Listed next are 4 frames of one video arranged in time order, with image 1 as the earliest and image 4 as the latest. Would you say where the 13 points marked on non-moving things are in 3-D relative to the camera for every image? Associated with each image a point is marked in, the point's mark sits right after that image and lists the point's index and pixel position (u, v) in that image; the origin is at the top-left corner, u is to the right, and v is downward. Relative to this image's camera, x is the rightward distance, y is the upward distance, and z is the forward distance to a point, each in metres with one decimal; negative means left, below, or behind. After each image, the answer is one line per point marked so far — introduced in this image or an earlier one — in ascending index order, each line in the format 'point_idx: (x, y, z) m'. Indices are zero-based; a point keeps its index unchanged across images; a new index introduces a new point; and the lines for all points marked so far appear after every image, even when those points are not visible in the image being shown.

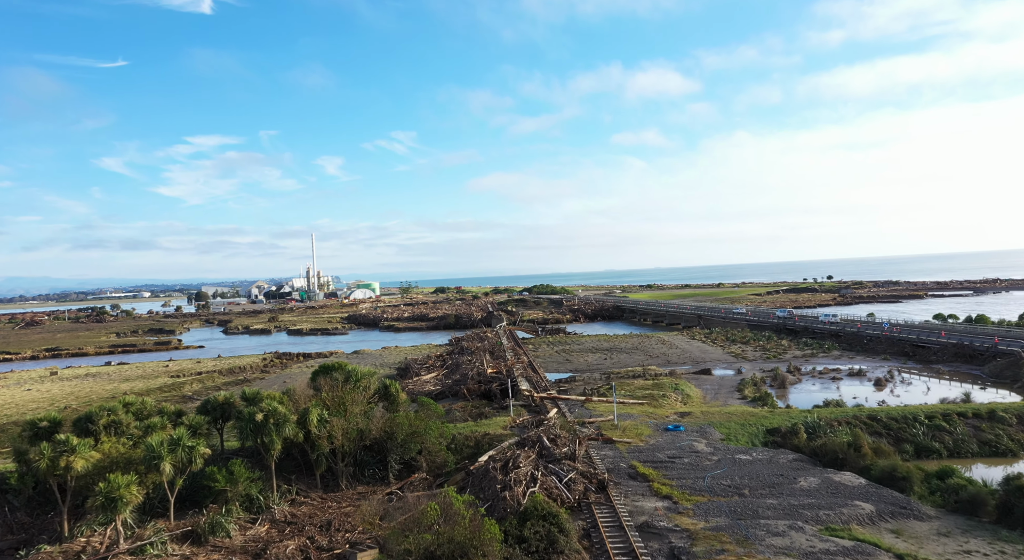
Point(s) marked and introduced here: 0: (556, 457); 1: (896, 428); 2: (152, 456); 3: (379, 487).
0: (+1.1, -4.4, +15.5) m
1: (+11.2, -4.3, +18.4) m
2: (-7.8, -3.8, +13.5) m
3: (-3.4, -5.4, +16.4) m
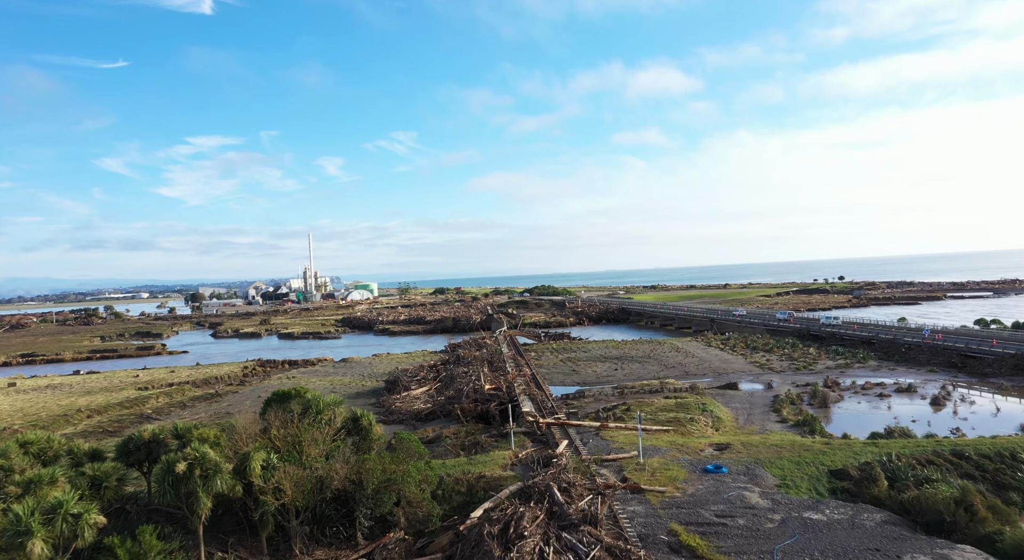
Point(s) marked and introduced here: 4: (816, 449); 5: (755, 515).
0: (+1.1, -4.5, +11.8) m
1: (+11.2, -4.4, +14.7) m
2: (-7.7, -3.9, +9.9) m
3: (-3.4, -5.5, +12.7) m
4: (+8.2, -4.5, +16.9) m
5: (+4.8, -4.6, +12.5) m
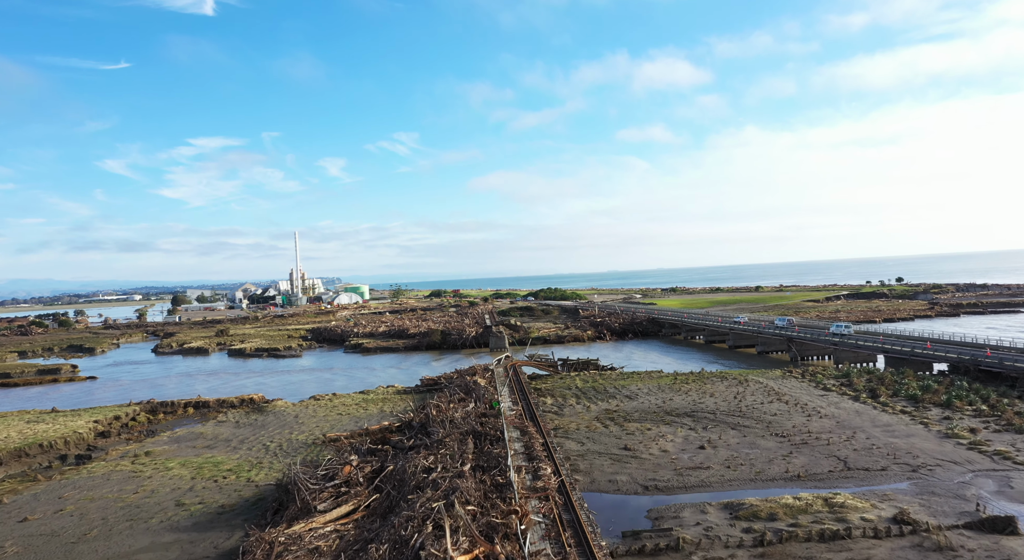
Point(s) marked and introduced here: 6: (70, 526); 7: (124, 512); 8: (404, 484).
0: (+1.2, -4.8, -3.8) m
1: (+11.3, -4.7, -1.0) m
2: (-7.6, -4.2, -5.8) m
3: (-3.3, -5.8, -2.9) m
4: (+8.3, -4.8, +1.3) m
5: (+4.9, -4.9, -3.2) m
6: (-11.2, -6.2, +16.0) m
7: (-10.4, -6.2, +16.9) m
8: (-2.8, -5.2, +16.2) m
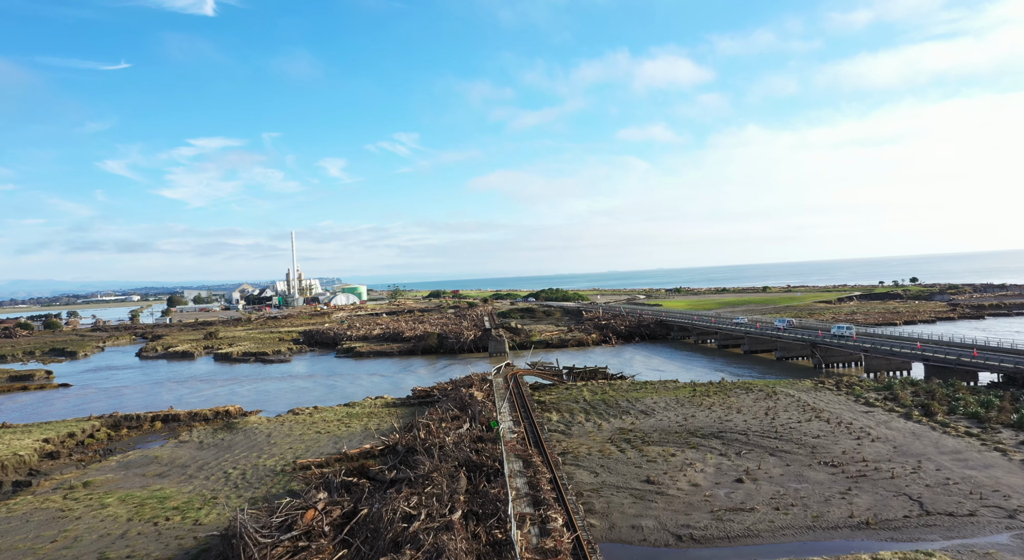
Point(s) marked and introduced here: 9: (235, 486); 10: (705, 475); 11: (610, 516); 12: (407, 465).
0: (+1.3, -4.8, -7.1) m
1: (+11.4, -4.7, -4.3) m
2: (-7.6, -4.2, -9.0) m
3: (-3.3, -5.8, -6.2) m
4: (+8.3, -4.8, -2.0) m
5: (+4.9, -4.9, -6.5) m
6: (-11.1, -6.3, +12.7) m
7: (-10.3, -6.2, +13.6) m
8: (-2.8, -5.2, +12.9) m
9: (-8.3, -6.1, +18.9) m
10: (+5.4, -5.4, +17.8) m
11: (+2.4, -5.6, +15.3) m
12: (-2.9, -5.1, +17.6) m
